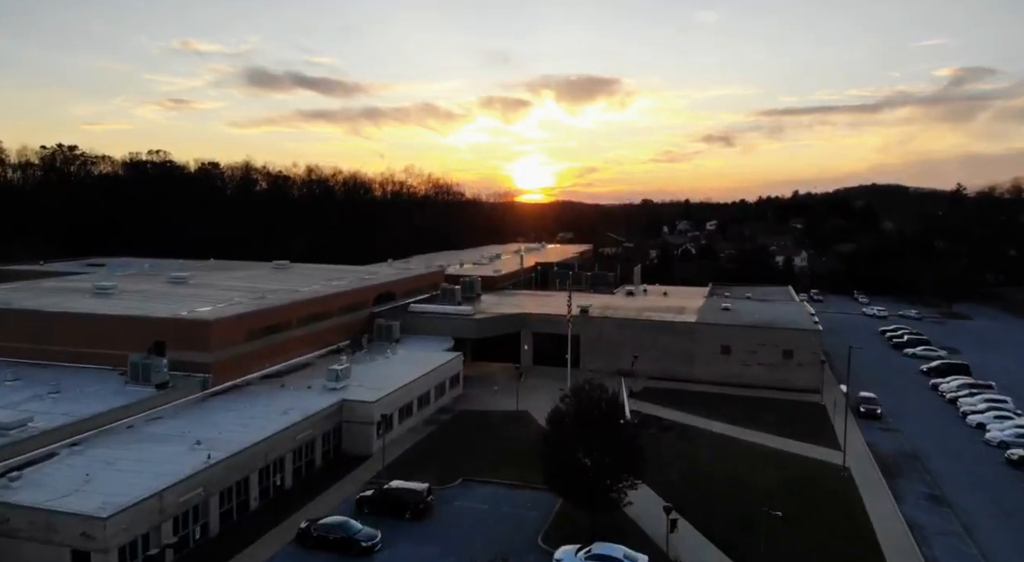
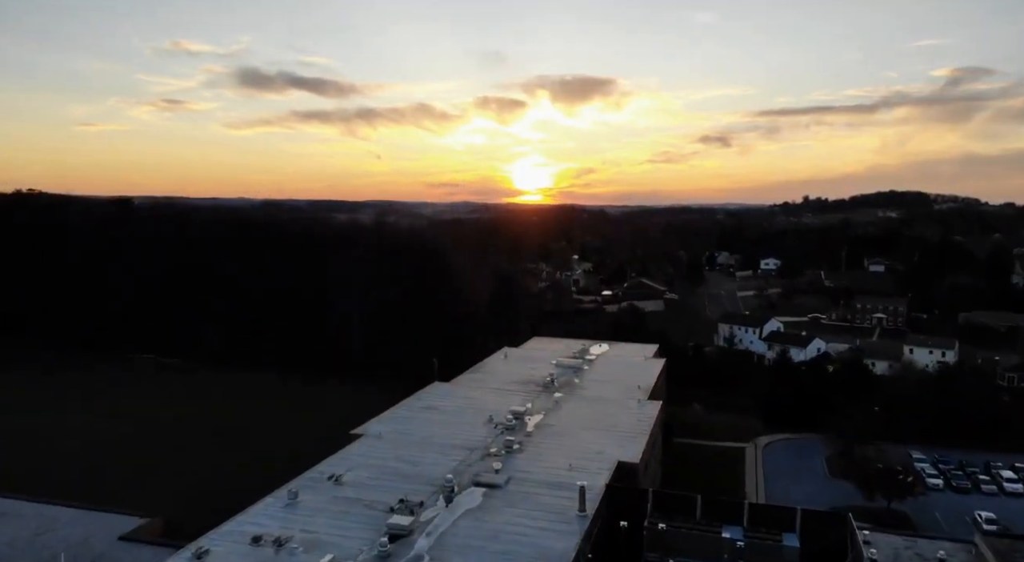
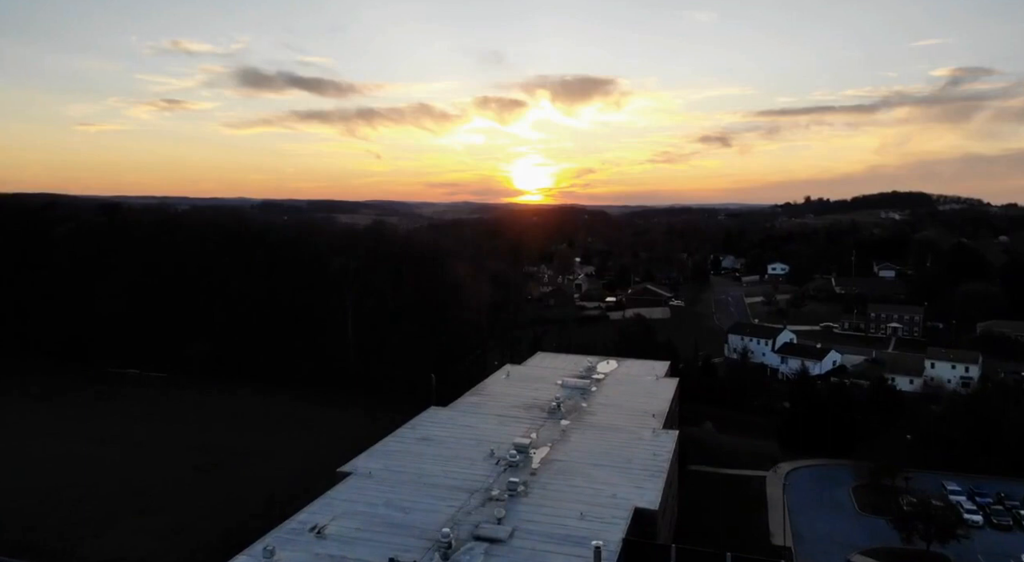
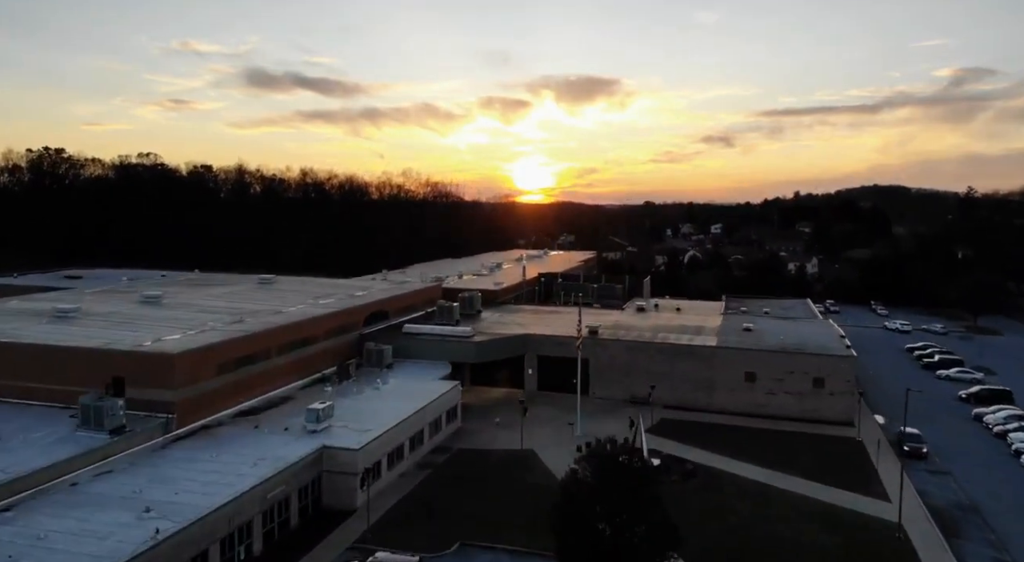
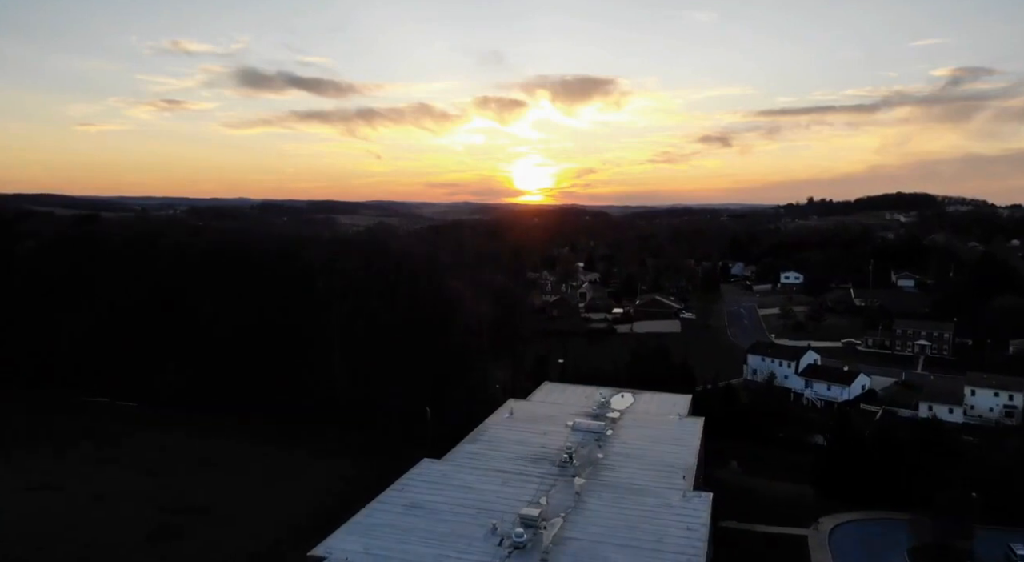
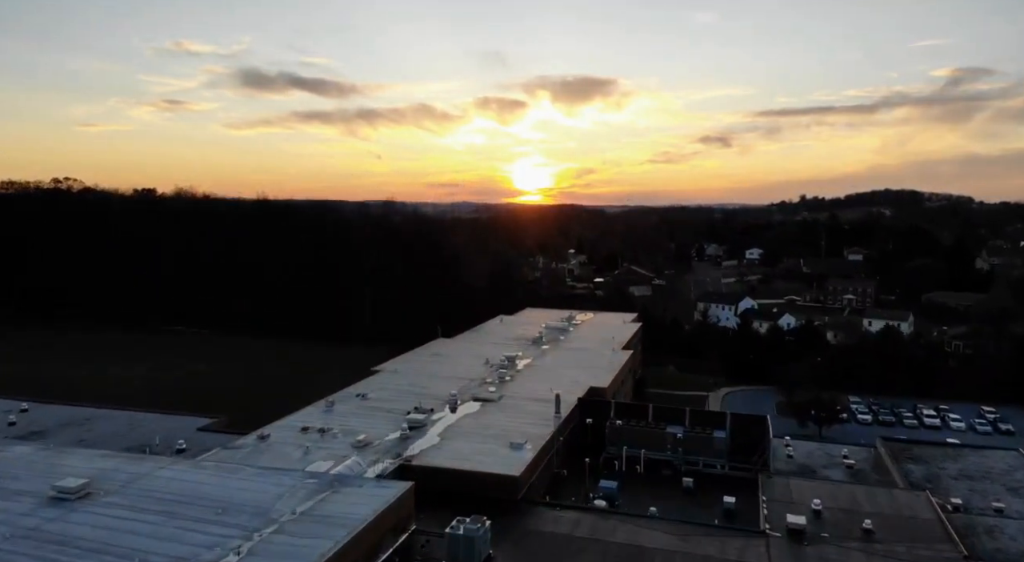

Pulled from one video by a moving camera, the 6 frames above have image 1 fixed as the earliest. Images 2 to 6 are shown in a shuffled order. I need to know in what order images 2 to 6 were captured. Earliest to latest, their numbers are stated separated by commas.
4, 6, 2, 3, 5
